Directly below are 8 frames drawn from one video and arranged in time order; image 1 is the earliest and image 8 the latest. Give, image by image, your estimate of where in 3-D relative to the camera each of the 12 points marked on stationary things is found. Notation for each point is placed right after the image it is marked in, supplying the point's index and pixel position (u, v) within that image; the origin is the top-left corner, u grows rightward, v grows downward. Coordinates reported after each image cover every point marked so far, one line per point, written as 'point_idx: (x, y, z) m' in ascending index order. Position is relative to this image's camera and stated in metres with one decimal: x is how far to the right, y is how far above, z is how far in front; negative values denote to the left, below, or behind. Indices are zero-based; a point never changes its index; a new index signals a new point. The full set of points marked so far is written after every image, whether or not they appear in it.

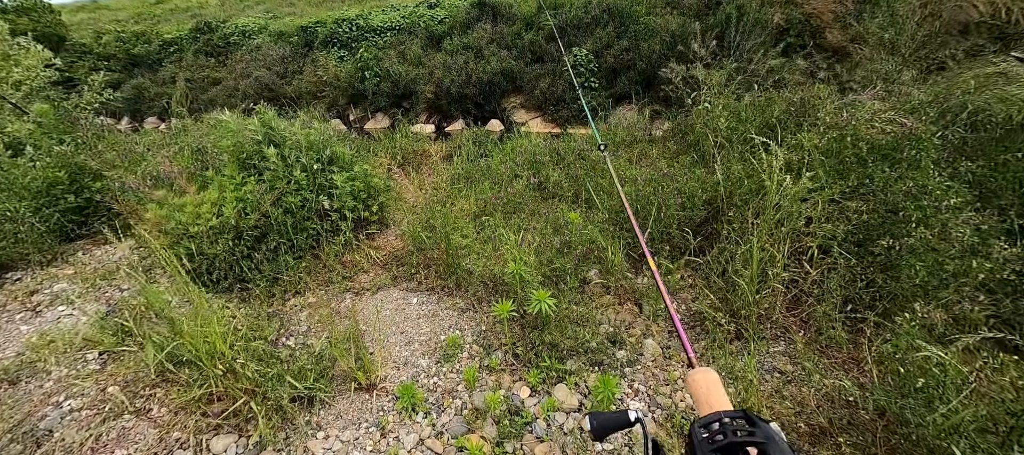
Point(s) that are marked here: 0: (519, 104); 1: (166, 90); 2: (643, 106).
0: (+0.1, +2.7, +8.7) m
1: (-9.9, +3.9, +11.2) m
2: (+2.6, +2.4, +7.6) m
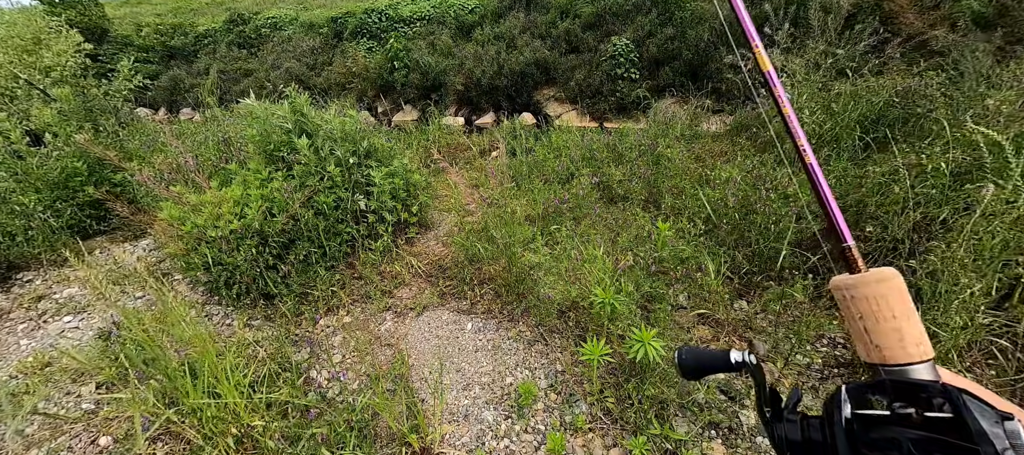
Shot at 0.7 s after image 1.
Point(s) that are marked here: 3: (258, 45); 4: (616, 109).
0: (+0.9, +2.8, +8.3) m
1: (-9.1, +4.2, +11.3) m
2: (+3.2, +2.3, +7.1) m
3: (-8.1, +5.8, +12.5) m
4: (+2.0, +2.3, +7.6) m
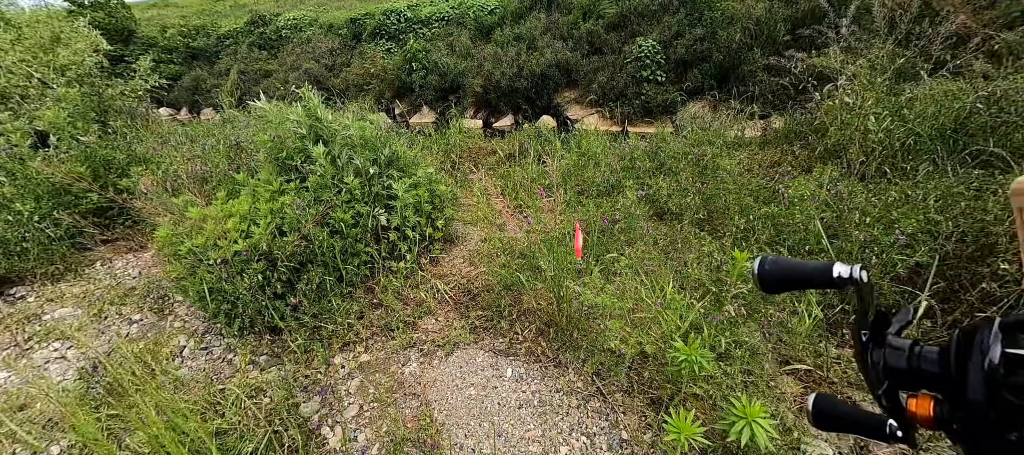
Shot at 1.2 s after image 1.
0: (+1.3, +2.6, +8.1) m
1: (-8.5, +4.2, +11.4) m
2: (+3.6, +2.2, +6.8) m
3: (-7.5, +5.8, +12.5) m
4: (+2.4, +2.1, +7.3) m
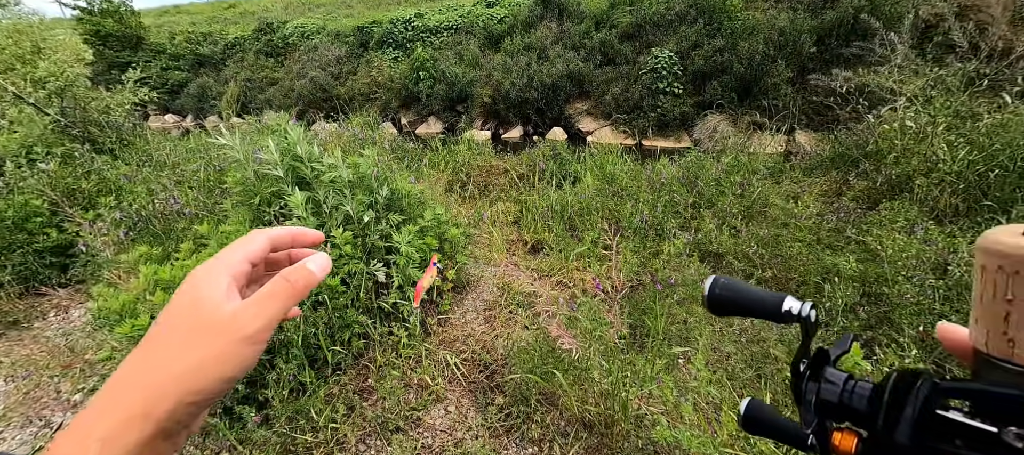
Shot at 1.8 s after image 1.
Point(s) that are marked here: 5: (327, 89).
0: (+1.5, +2.3, +7.8) m
1: (-8.3, +4.0, +11.2) m
2: (+3.8, +1.8, +6.5) m
3: (-7.2, +5.5, +12.4) m
4: (+2.6, +1.8, +7.0) m
5: (-4.7, +3.5, +9.9) m
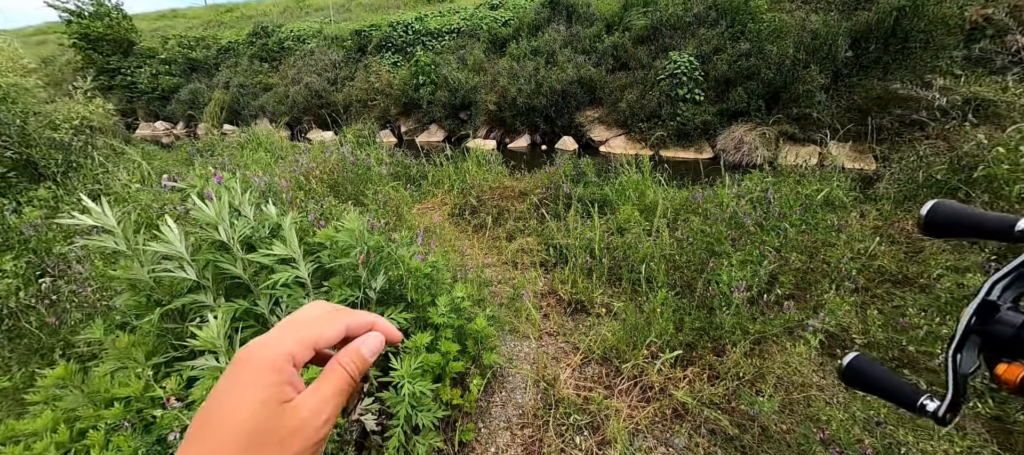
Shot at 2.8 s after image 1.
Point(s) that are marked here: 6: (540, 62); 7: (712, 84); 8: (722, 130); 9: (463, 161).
0: (+1.6, +2.0, +7.3) m
1: (-8.1, +3.6, +10.7) m
2: (+3.9, +1.5, +6.0) m
3: (-7.1, +5.2, +11.9) m
4: (+2.7, +1.5, +6.5) m
5: (-4.5, +3.2, +9.4) m
6: (+0.6, +3.4, +7.9) m
7: (+3.3, +2.4, +6.5) m
8: (+3.4, +1.6, +6.3) m
9: (-0.5, +0.7, +4.4) m
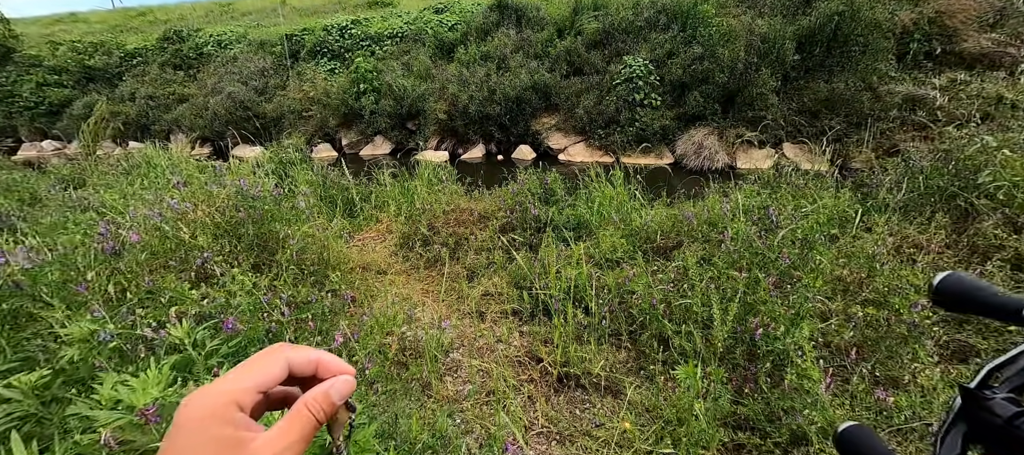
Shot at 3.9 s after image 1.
0: (+0.8, +1.8, +7.0) m
1: (-9.4, +2.8, +9.3) m
2: (+3.2, +1.5, +5.9) m
3: (-8.6, +4.4, +10.6) m
4: (+2.0, +1.4, +6.3) m
5: (-5.6, +2.6, +8.4) m
6: (-0.4, +3.1, +7.4) m
7: (+2.5, +2.3, +6.4) m
8: (+2.7, +1.5, +6.2) m
9: (-1.0, +0.5, +3.8) m
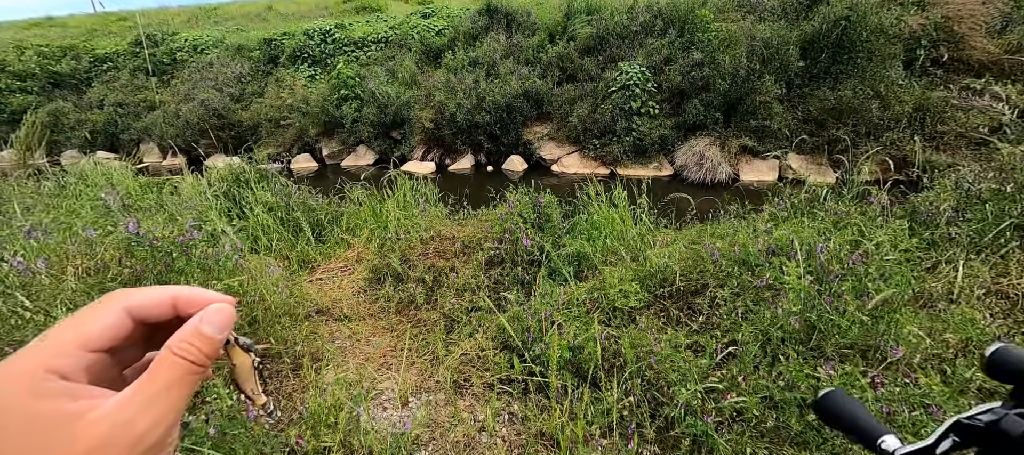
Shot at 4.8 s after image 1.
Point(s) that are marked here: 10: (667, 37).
0: (+0.6, +1.5, +6.6) m
1: (-9.6, +2.5, +8.8) m
2: (+3.1, +1.3, +5.6) m
3: (-8.8, +4.0, +10.1) m
4: (+1.8, +1.1, +5.9) m
5: (-5.8, +2.3, +7.9) m
6: (-0.6, +2.8, +7.1) m
7: (+2.4, +2.0, +6.0) m
8: (+2.5, +1.2, +5.9) m
9: (-1.1, +0.2, +3.4) m
10: (+2.6, +3.1, +6.4) m
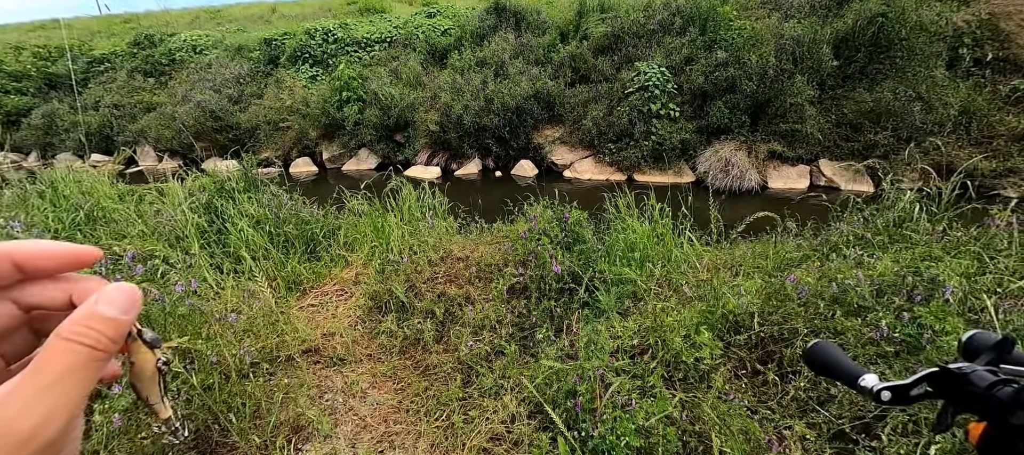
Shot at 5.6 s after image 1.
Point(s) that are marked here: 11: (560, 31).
0: (+0.8, +1.4, +6.2) m
1: (-9.4, +2.4, +8.5) m
2: (+3.2, +1.1, +5.2) m
3: (-8.6, +3.9, +9.8) m
4: (+2.0, +1.0, +5.6) m
5: (-5.7, +2.2, +7.6) m
6: (-0.4, +2.7, +6.7) m
7: (+2.5, +1.9, +5.7) m
8: (+2.7, +1.1, +5.5) m
9: (-0.9, +0.1, +3.0) m
10: (+2.7, +3.0, +6.0) m
11: (+0.9, +3.7, +7.2) m
